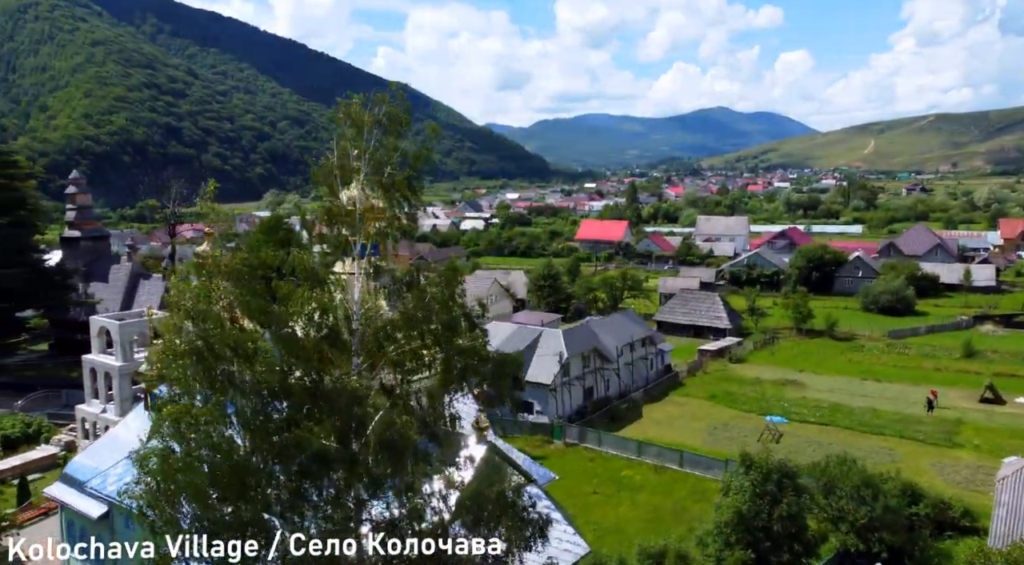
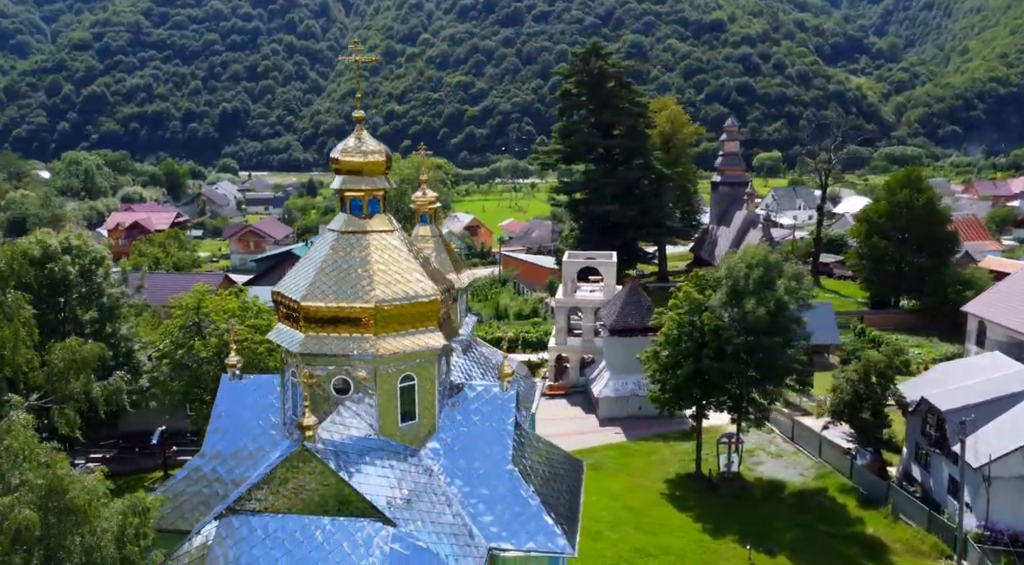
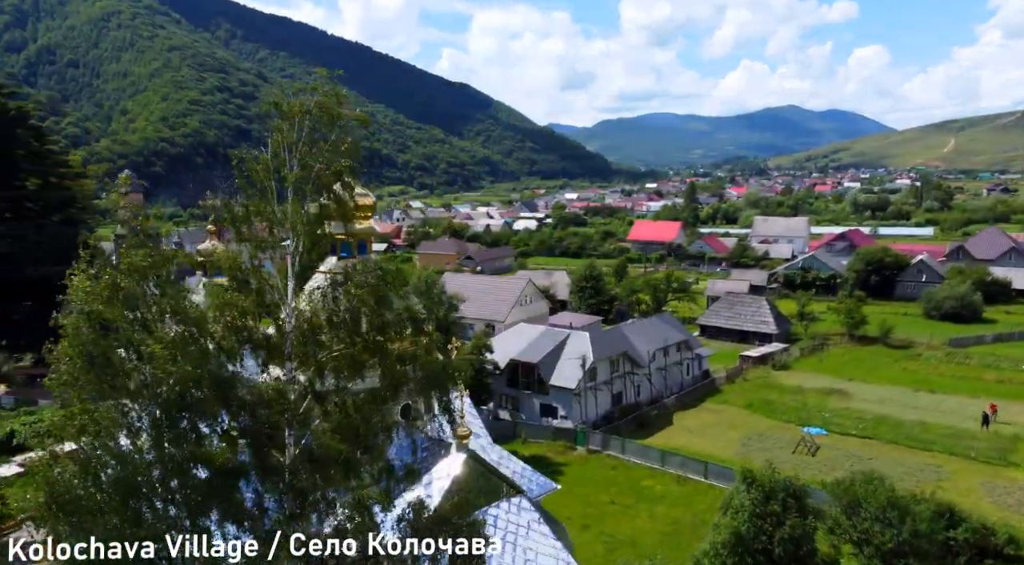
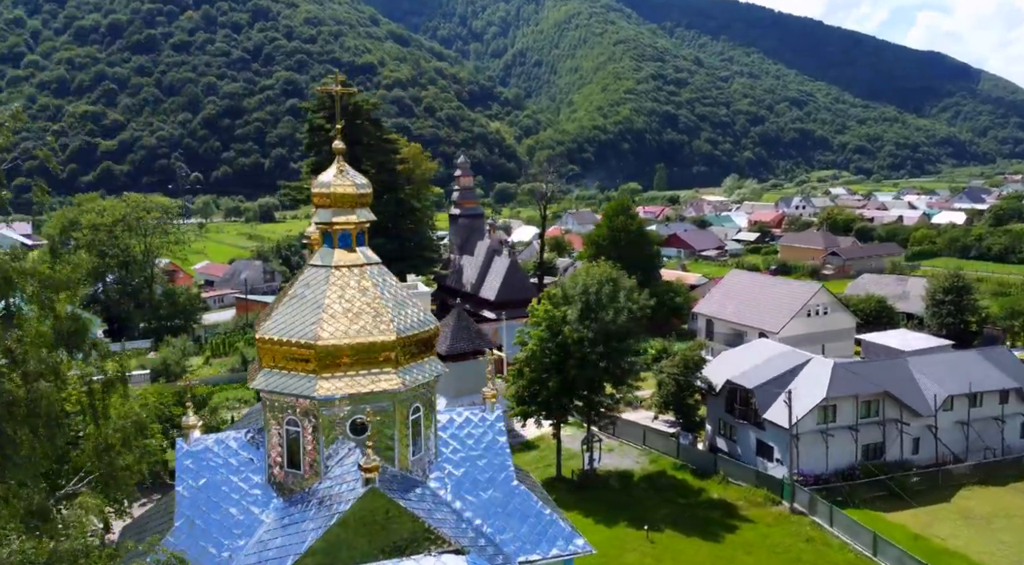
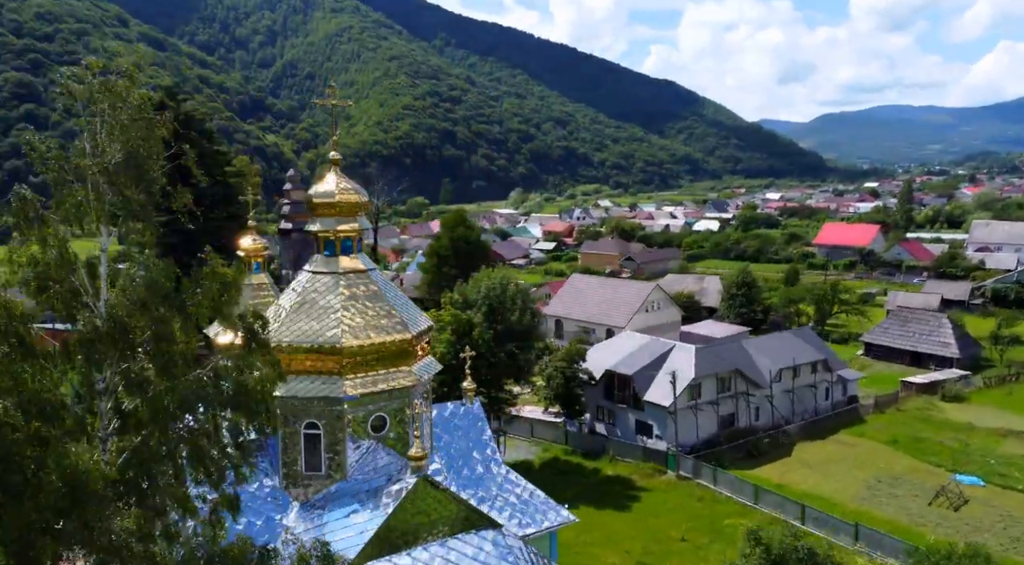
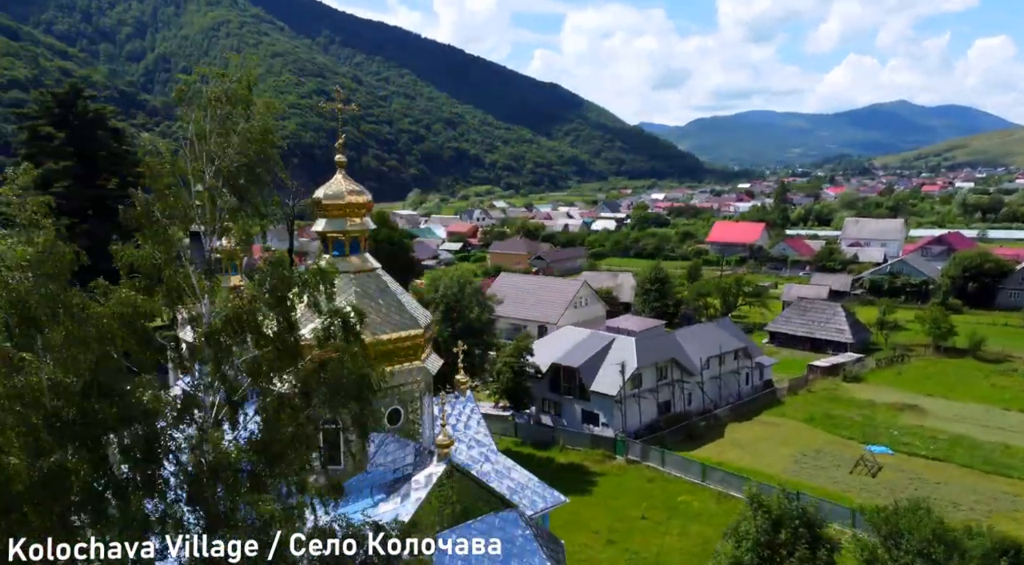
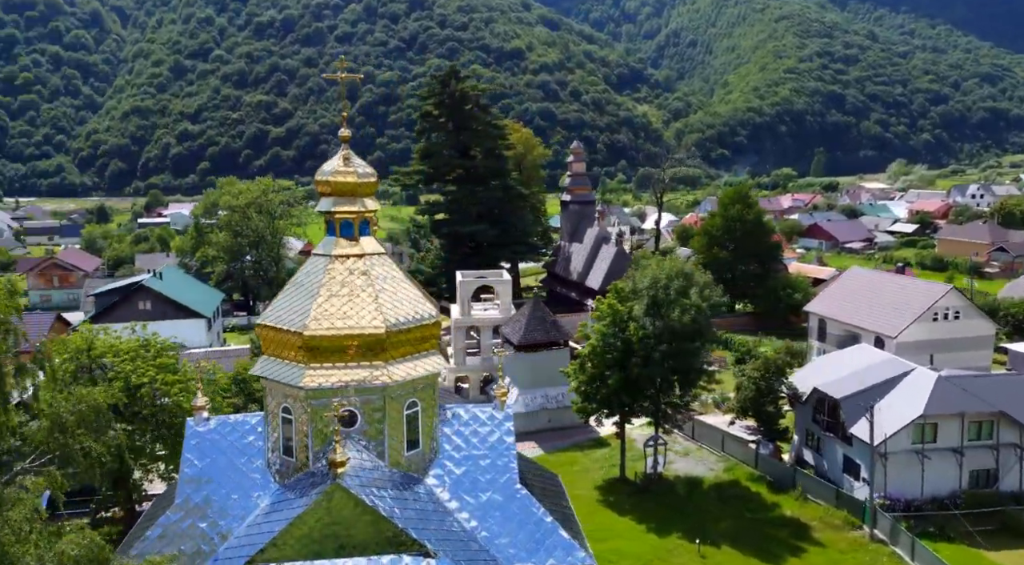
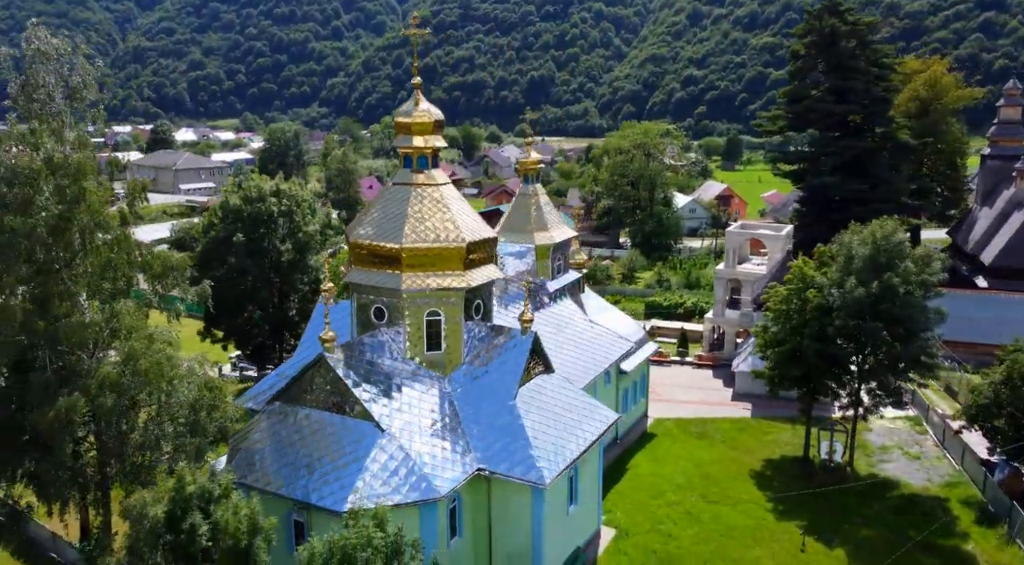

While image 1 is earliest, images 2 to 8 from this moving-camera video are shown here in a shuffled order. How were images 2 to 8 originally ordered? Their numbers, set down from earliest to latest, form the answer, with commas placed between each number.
3, 6, 5, 4, 7, 2, 8
